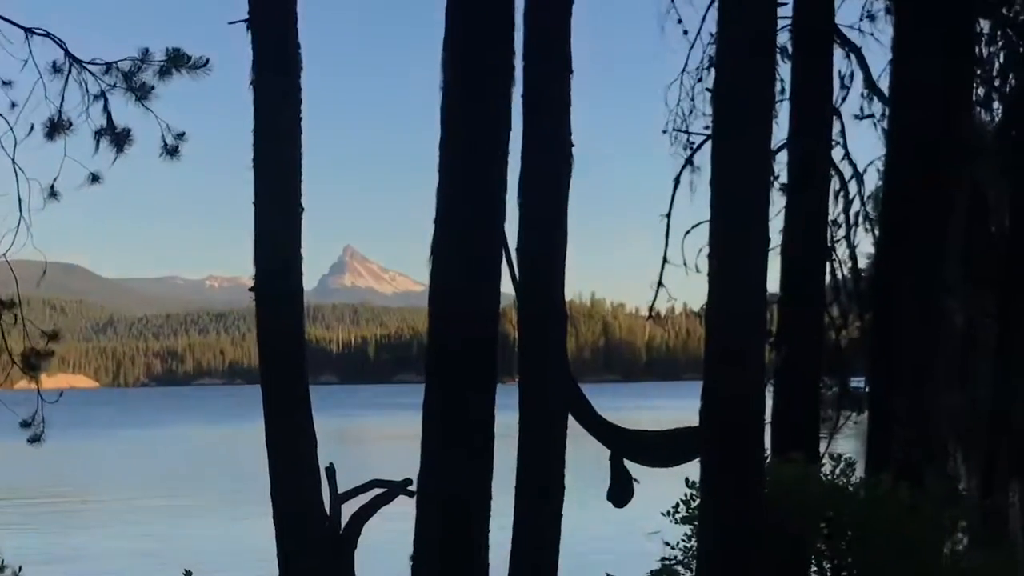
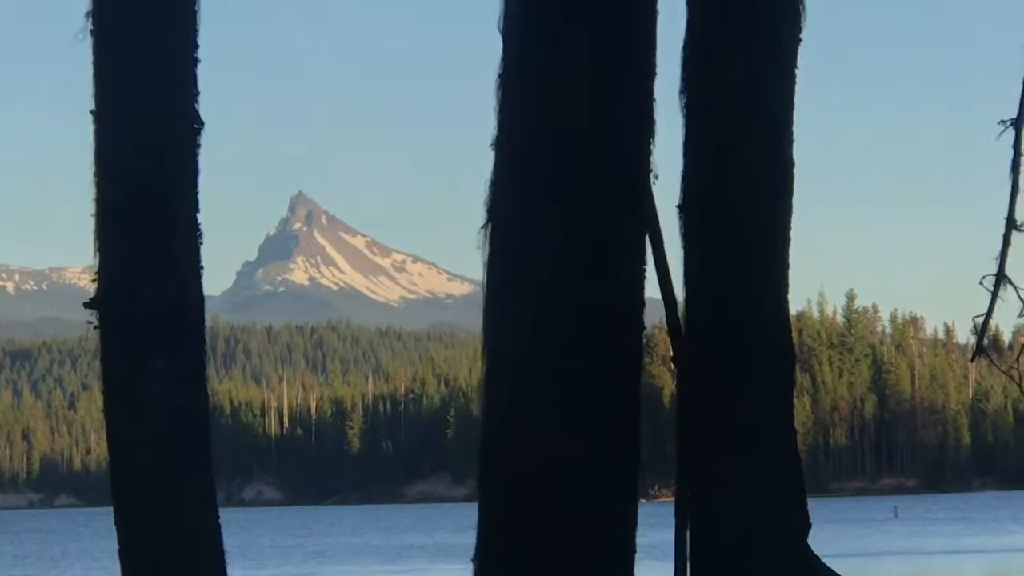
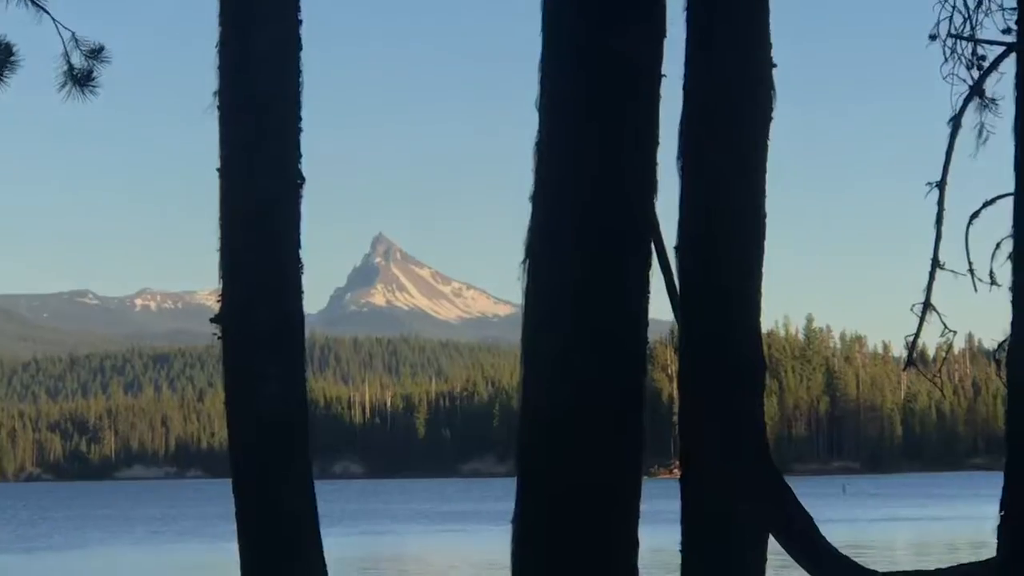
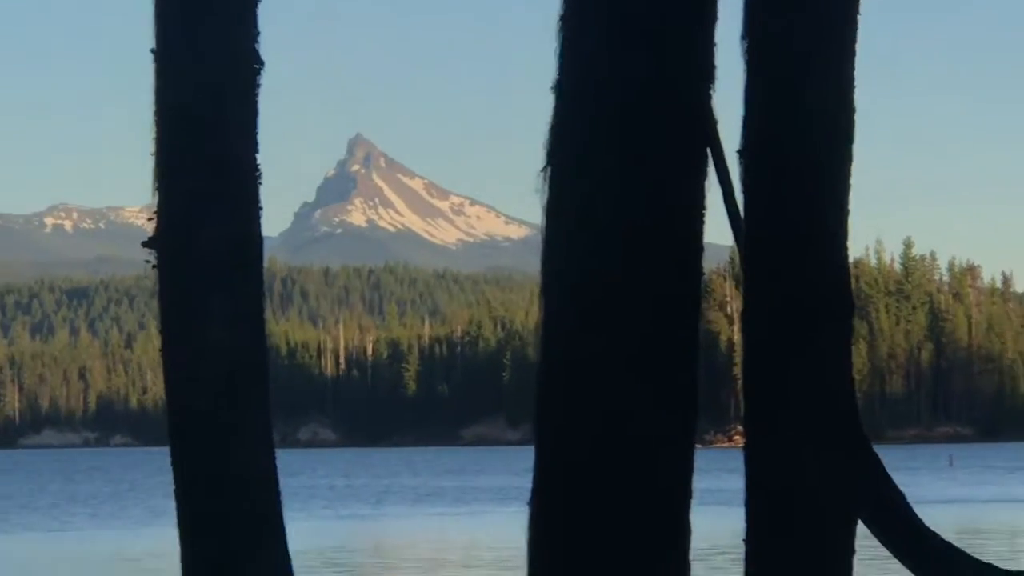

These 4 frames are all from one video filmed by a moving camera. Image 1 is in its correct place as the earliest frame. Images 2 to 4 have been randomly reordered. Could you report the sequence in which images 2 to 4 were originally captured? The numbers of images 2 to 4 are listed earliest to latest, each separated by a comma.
3, 2, 4
